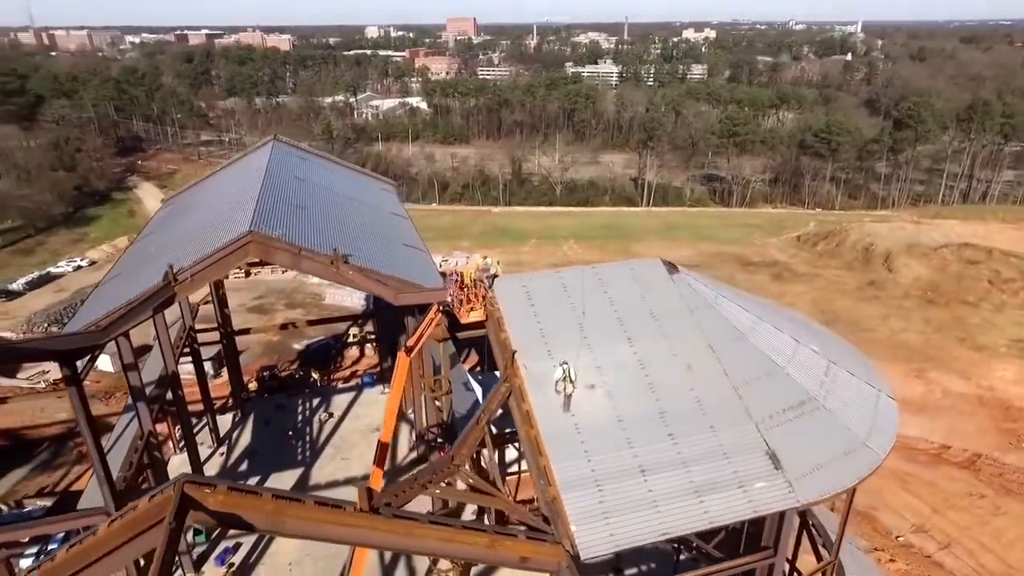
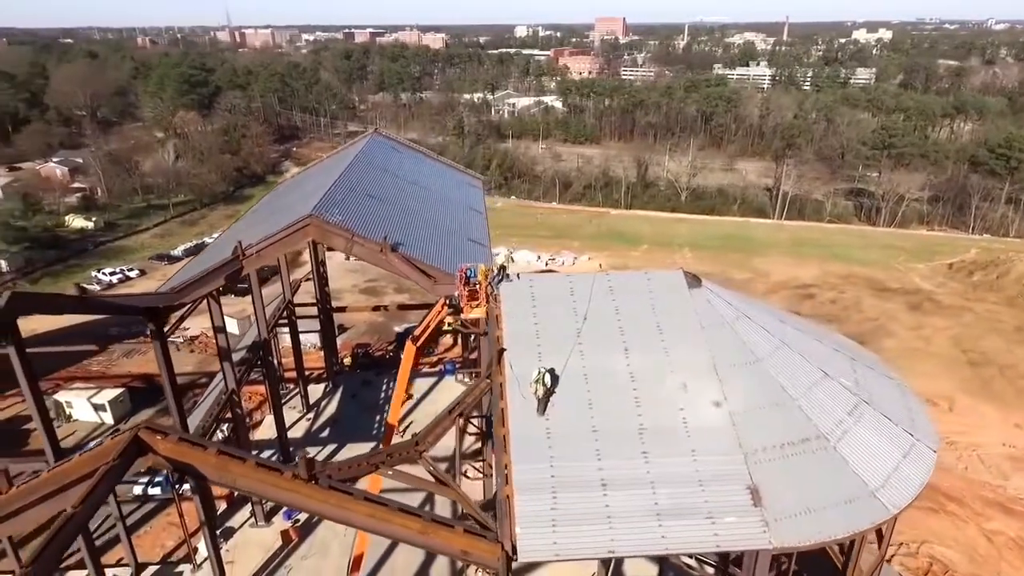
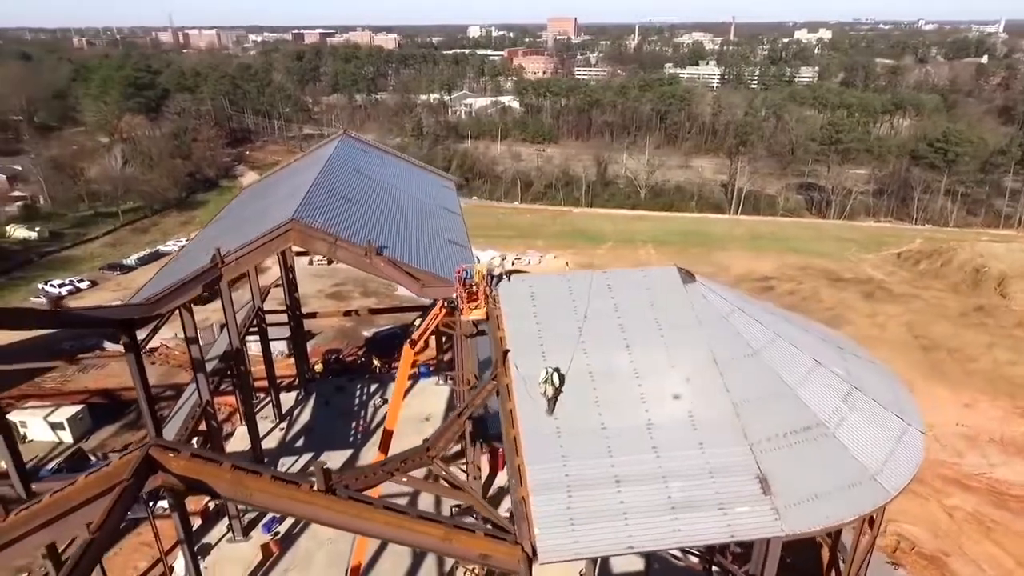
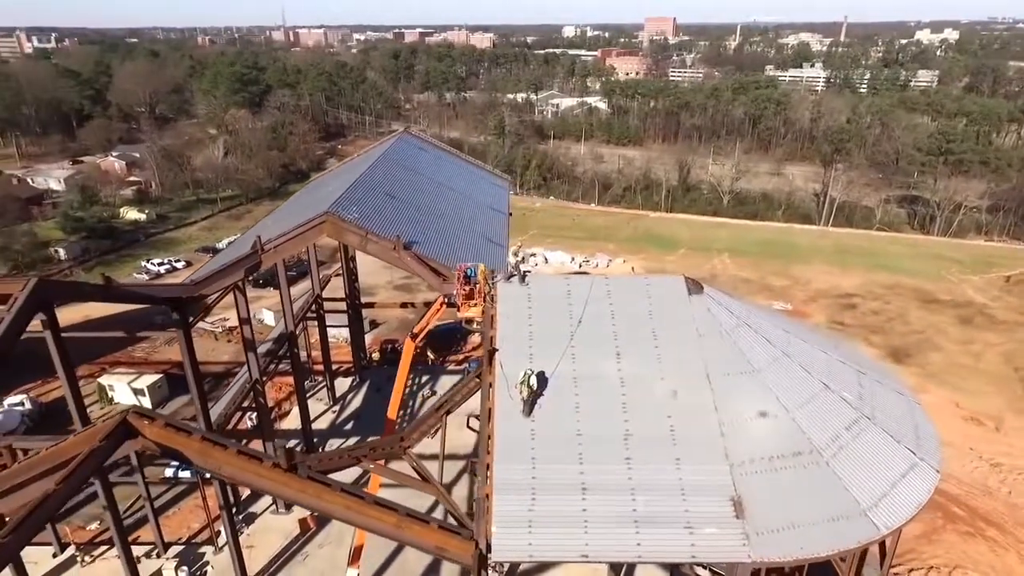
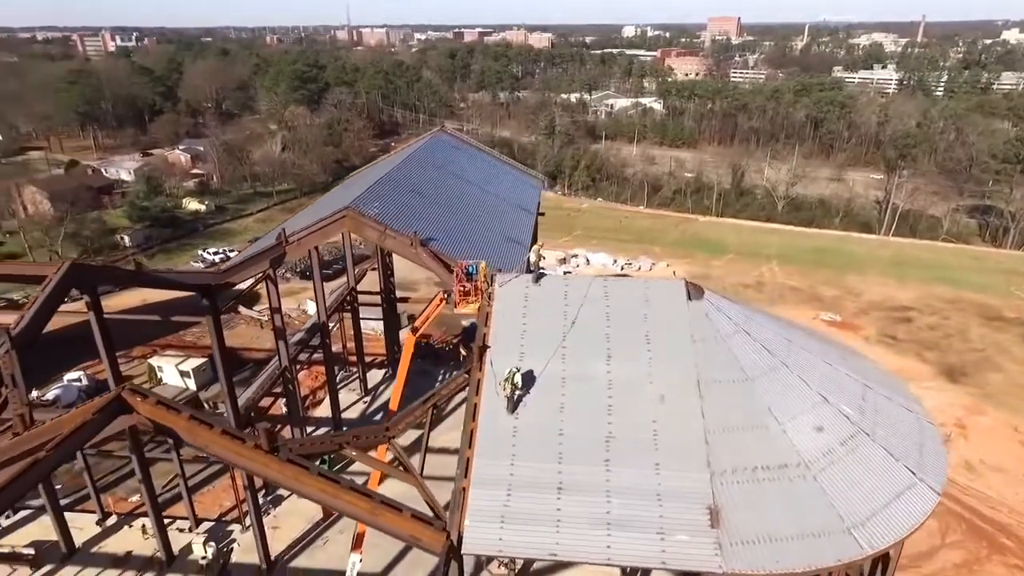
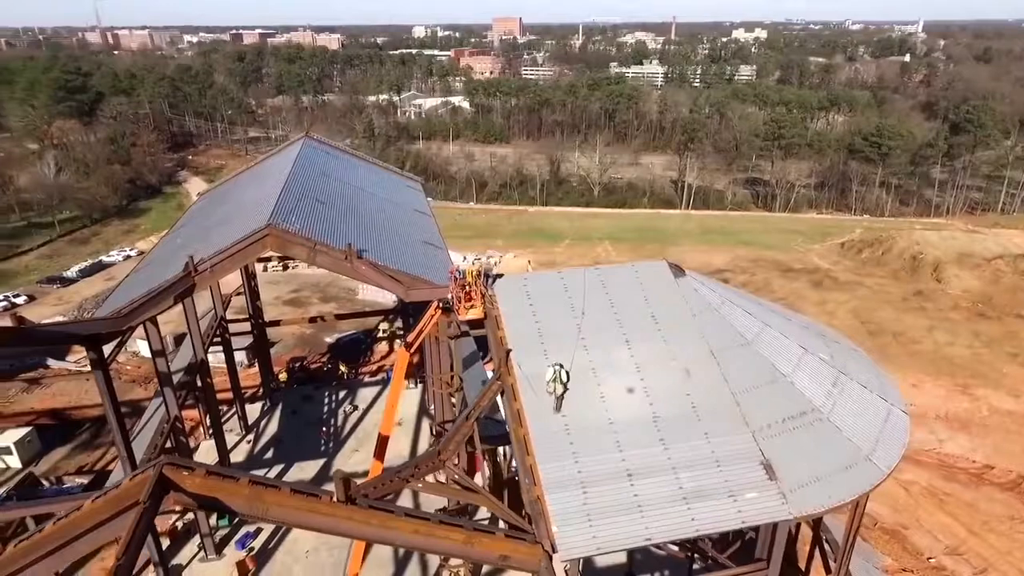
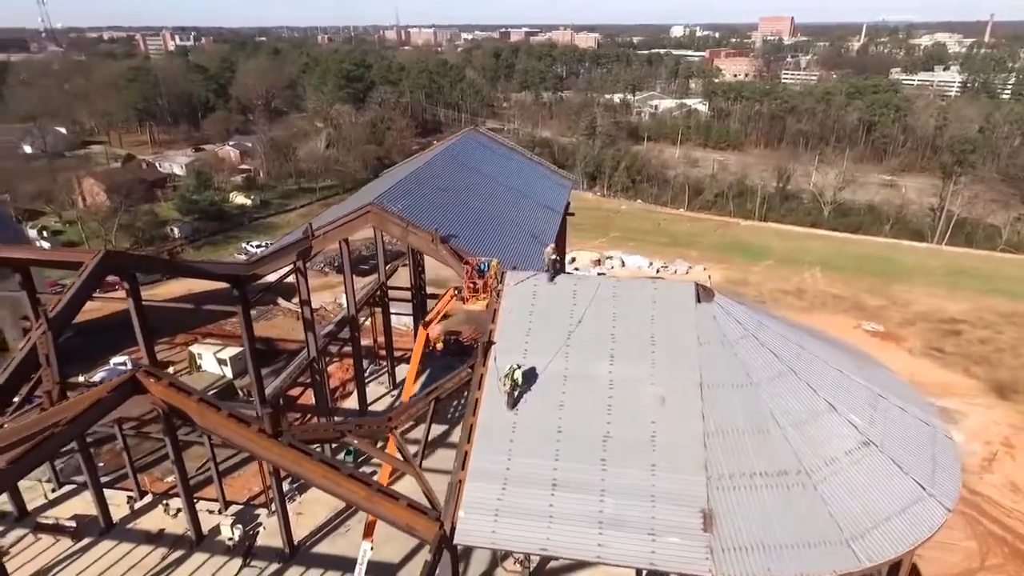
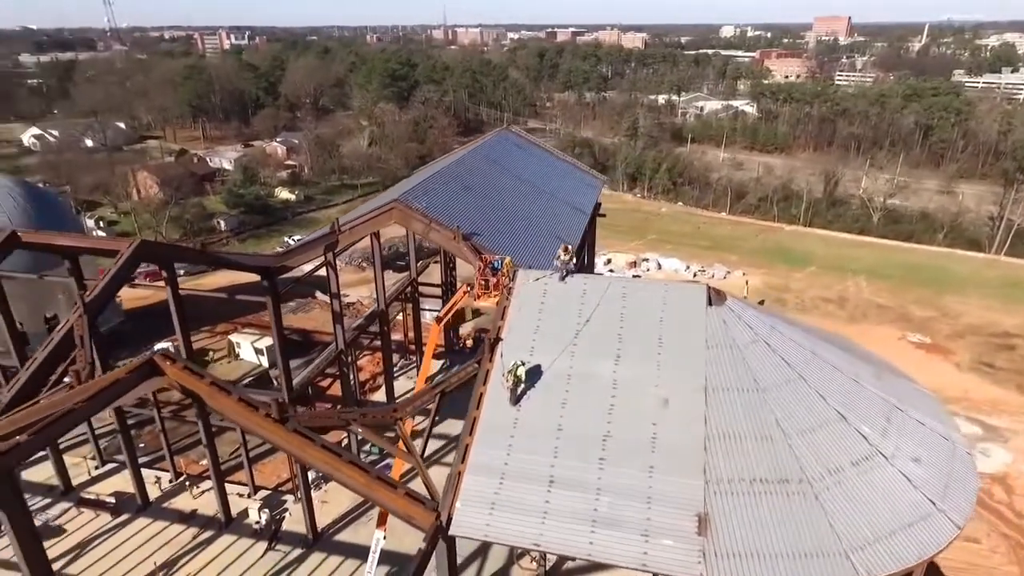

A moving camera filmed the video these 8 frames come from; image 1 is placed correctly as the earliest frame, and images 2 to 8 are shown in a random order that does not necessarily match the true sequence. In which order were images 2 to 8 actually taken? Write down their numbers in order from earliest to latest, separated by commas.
6, 3, 2, 4, 5, 7, 8
